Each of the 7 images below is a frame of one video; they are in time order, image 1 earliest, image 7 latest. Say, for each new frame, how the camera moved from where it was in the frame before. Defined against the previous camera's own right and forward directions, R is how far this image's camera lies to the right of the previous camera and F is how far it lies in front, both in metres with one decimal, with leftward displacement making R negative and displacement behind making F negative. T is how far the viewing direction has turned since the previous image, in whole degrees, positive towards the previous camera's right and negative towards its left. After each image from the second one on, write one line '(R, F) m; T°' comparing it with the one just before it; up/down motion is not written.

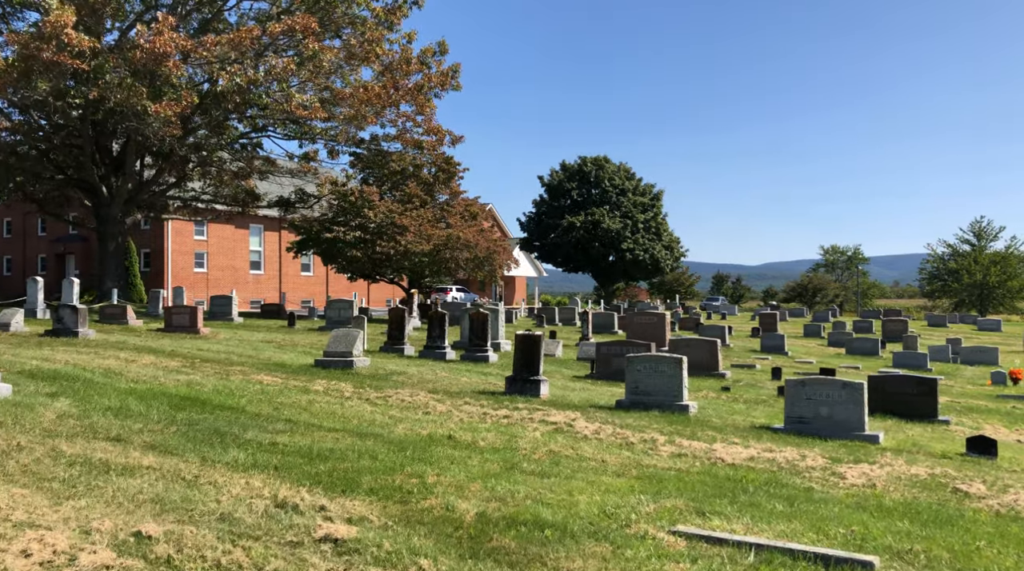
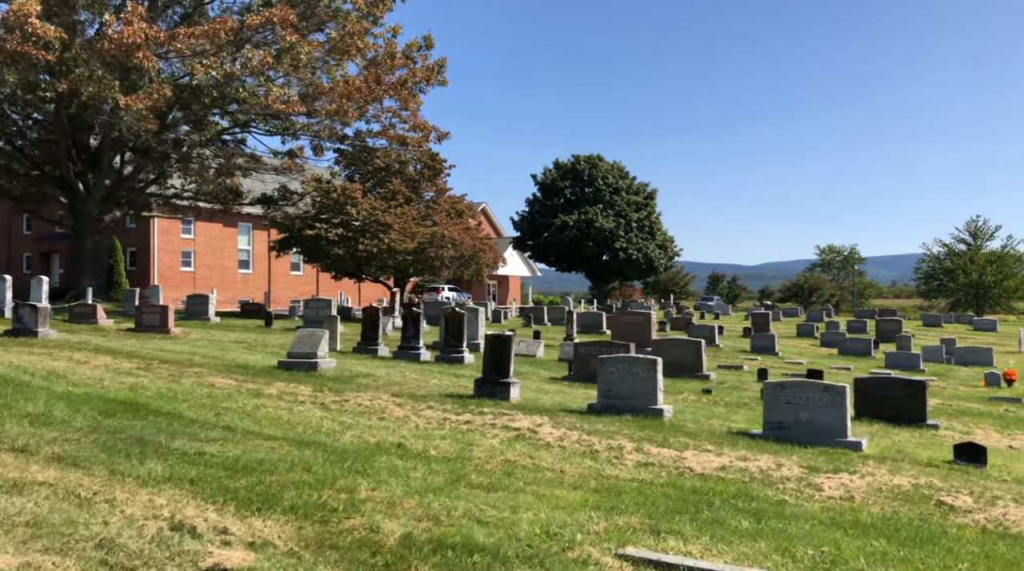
(+0.4, +0.7) m; 0°
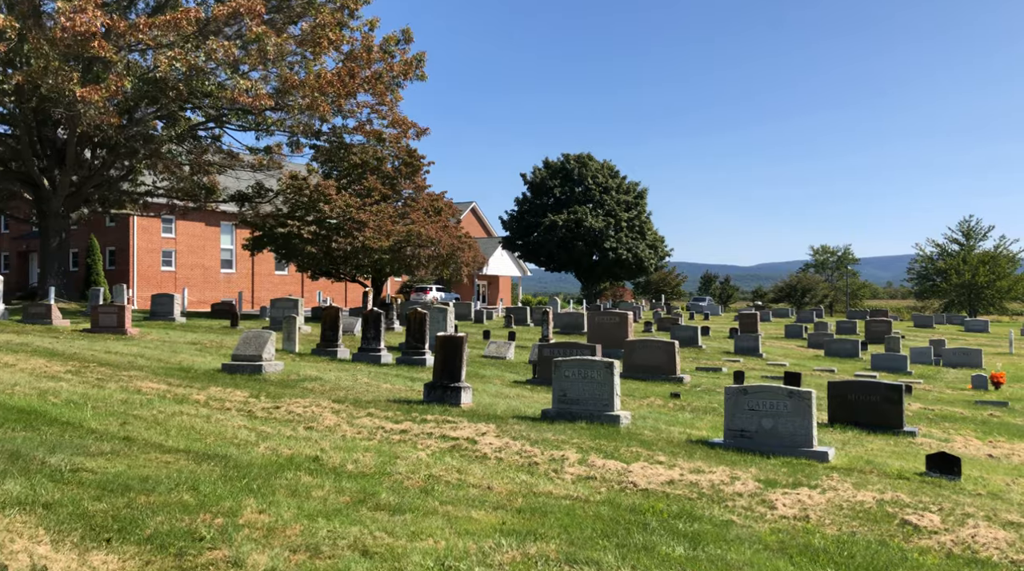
(+0.6, +0.8) m; 0°
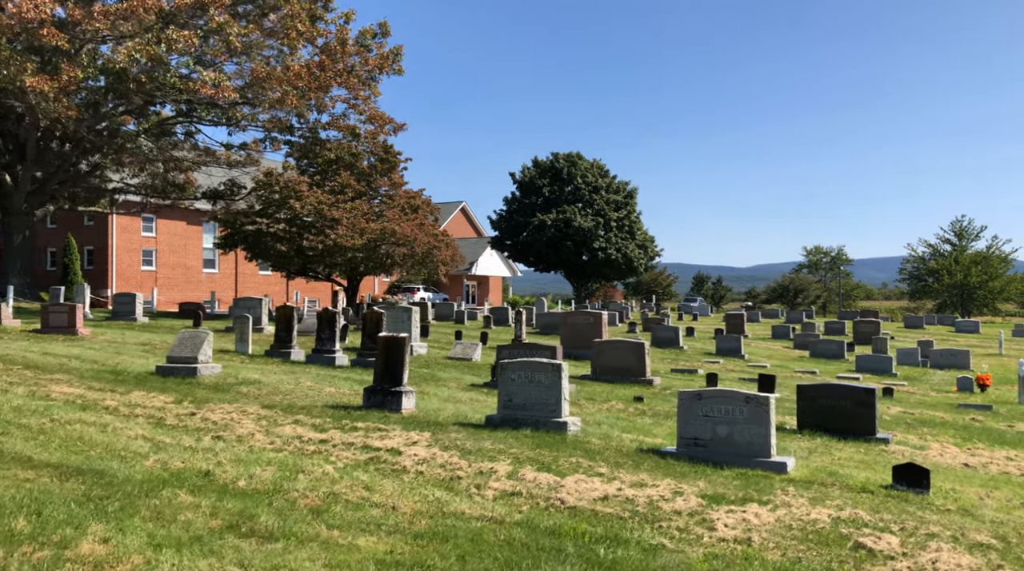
(+0.7, +0.9) m; 0°
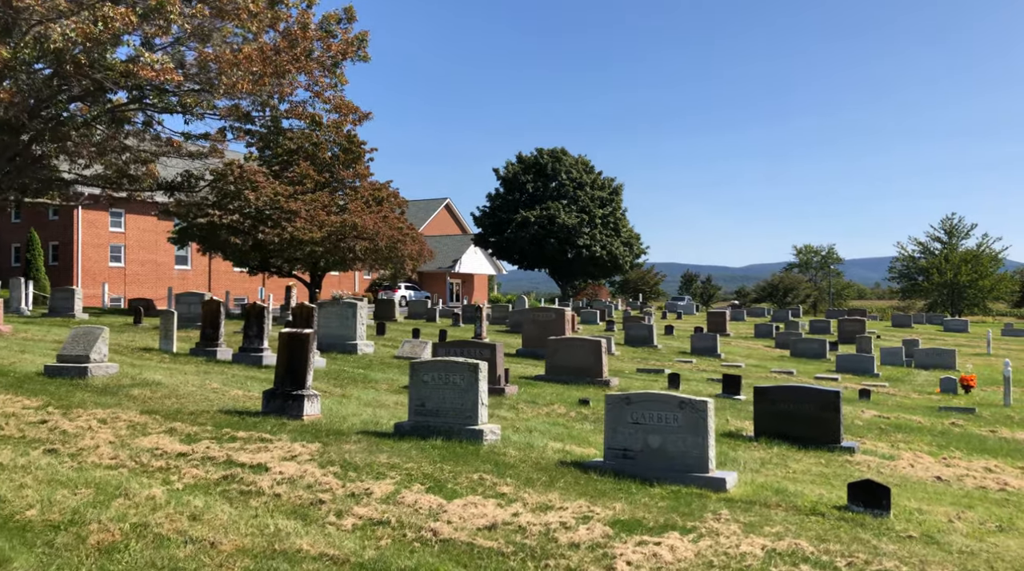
(+0.9, +1.4) m; 0°
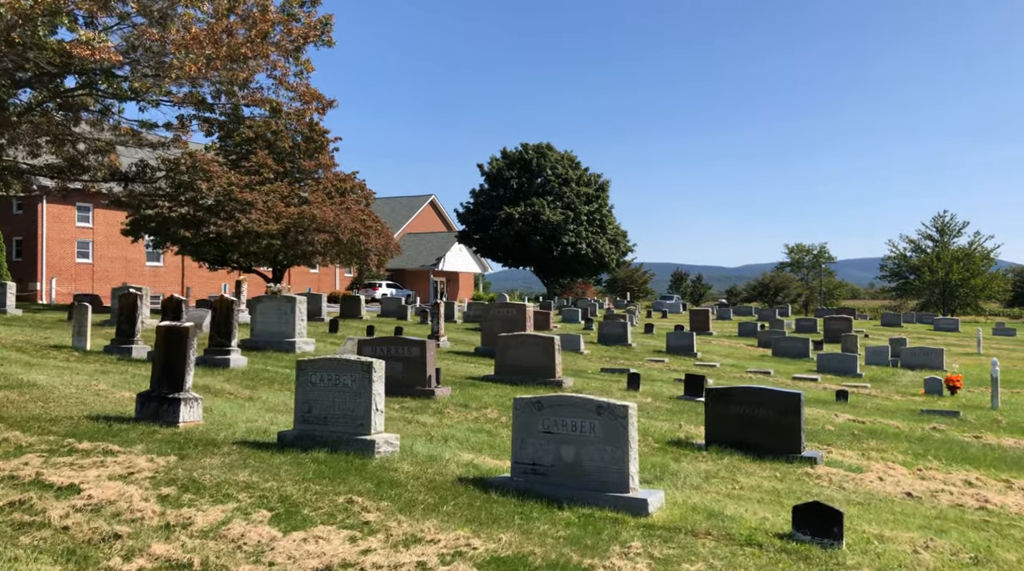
(+0.9, +1.5) m; 0°
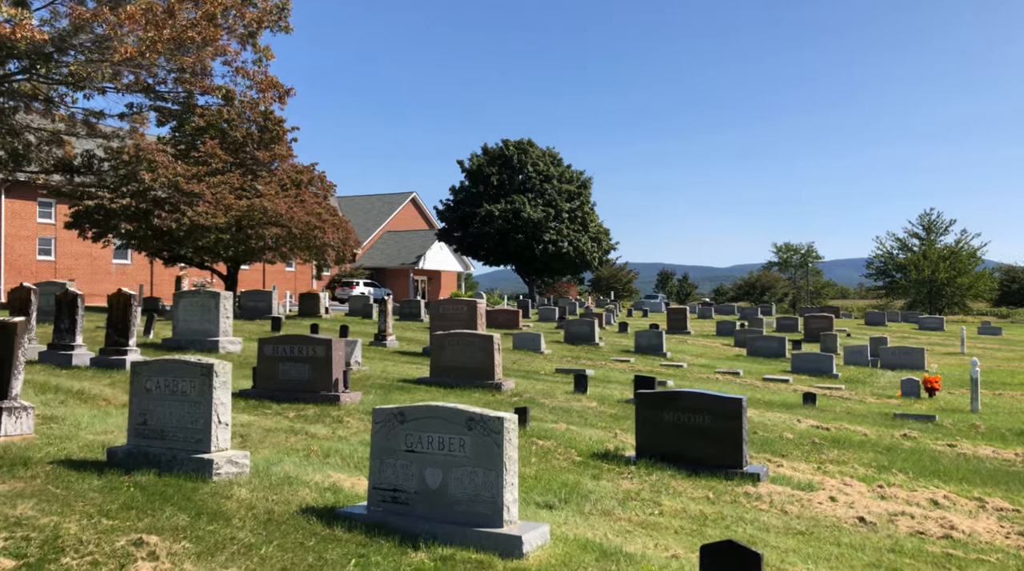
(+0.9, +1.5) m; +1°
